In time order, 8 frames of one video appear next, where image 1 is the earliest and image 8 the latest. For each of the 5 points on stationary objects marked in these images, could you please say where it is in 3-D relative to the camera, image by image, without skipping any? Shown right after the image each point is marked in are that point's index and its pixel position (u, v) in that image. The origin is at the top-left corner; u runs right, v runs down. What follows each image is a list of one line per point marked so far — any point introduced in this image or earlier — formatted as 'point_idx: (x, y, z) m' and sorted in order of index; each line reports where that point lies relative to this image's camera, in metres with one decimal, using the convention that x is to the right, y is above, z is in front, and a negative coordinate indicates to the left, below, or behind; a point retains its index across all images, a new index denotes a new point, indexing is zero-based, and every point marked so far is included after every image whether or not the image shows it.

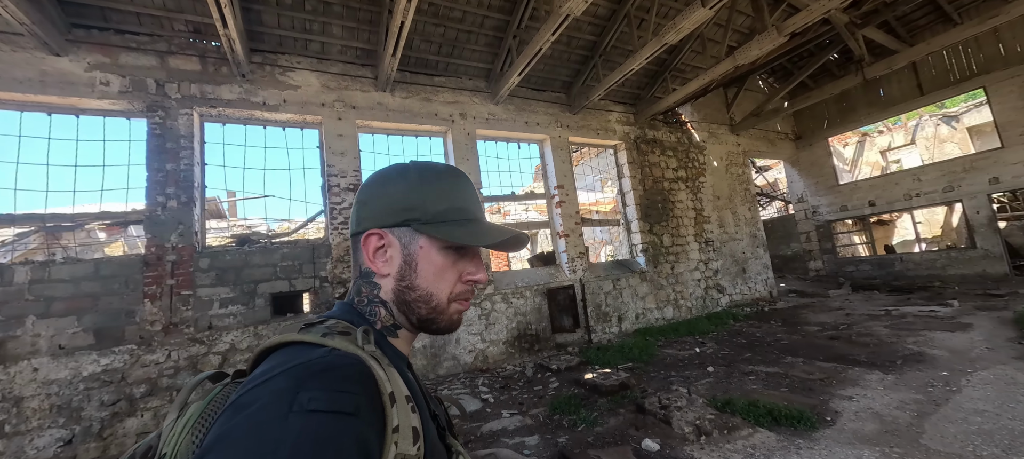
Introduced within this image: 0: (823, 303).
0: (+5.2, -1.2, +5.7) m
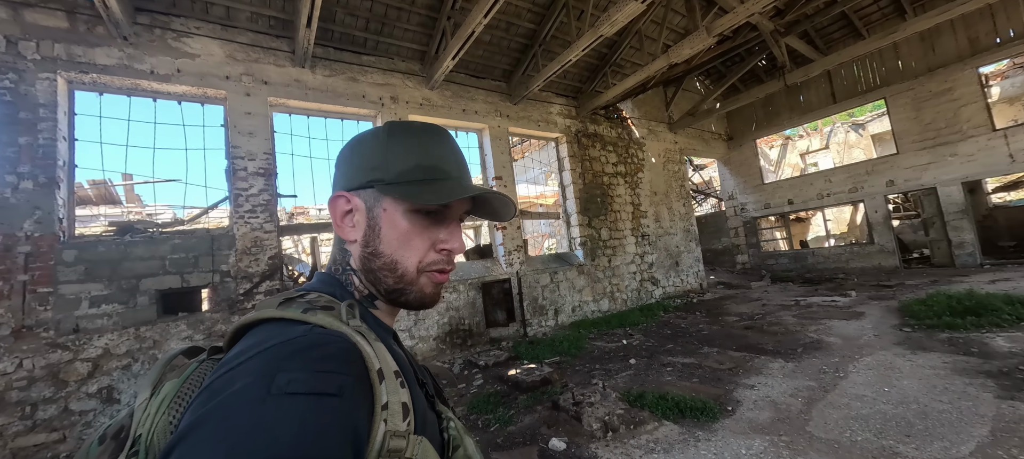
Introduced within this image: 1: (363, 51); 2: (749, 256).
0: (+4.3, -1.2, +6.2) m
1: (-1.8, +2.2, +4.2) m
2: (+6.1, -0.7, +8.7) m
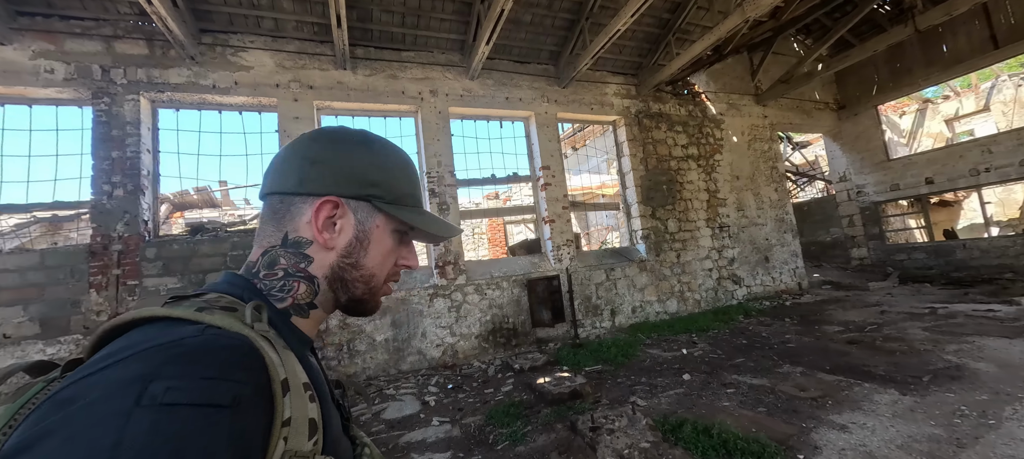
0: (+5.0, -1.0, +4.9) m
1: (-1.3, +2.3, +4.2) m
2: (+7.4, -0.4, +7.1) m
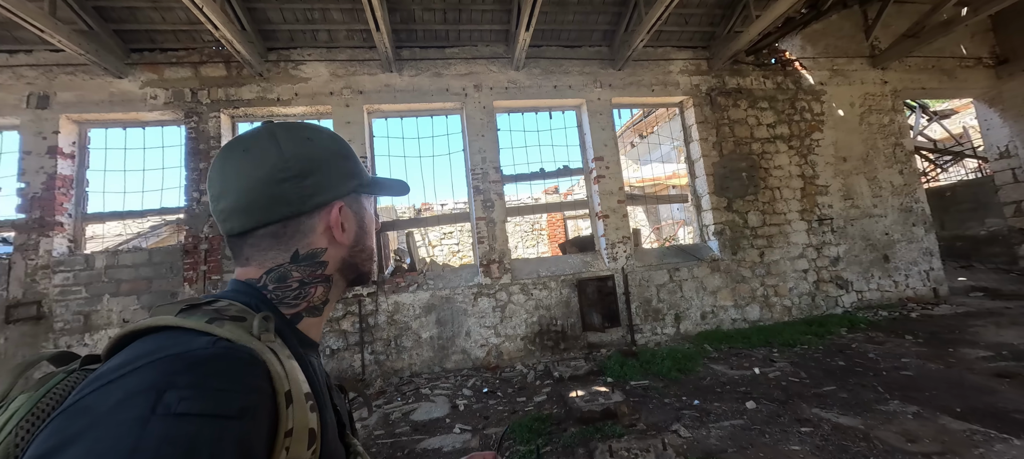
0: (+5.6, -0.9, +3.7) m
1: (-0.8, +2.3, +4.2) m
2: (+8.4, -0.3, +5.3) m
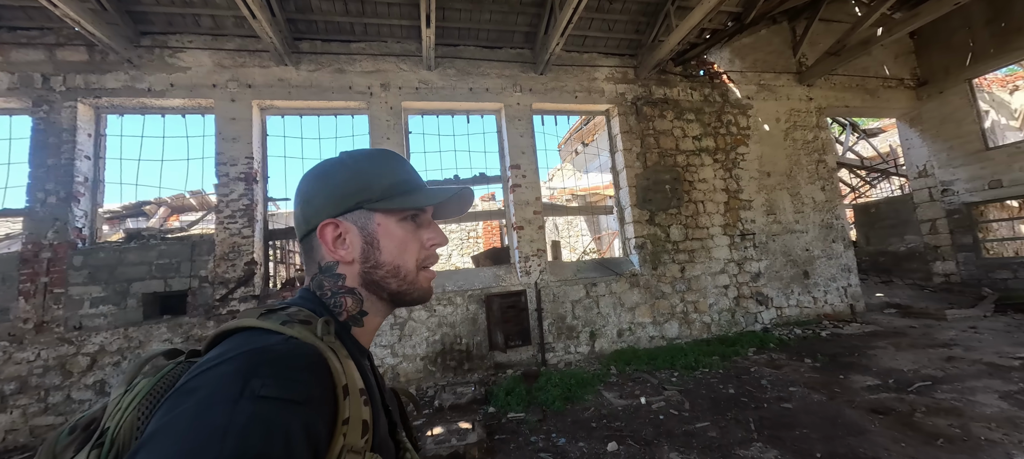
0: (+4.6, -1.1, +3.7) m
1: (-1.8, +2.2, +3.9) m
2: (+7.2, -0.6, +5.5) m
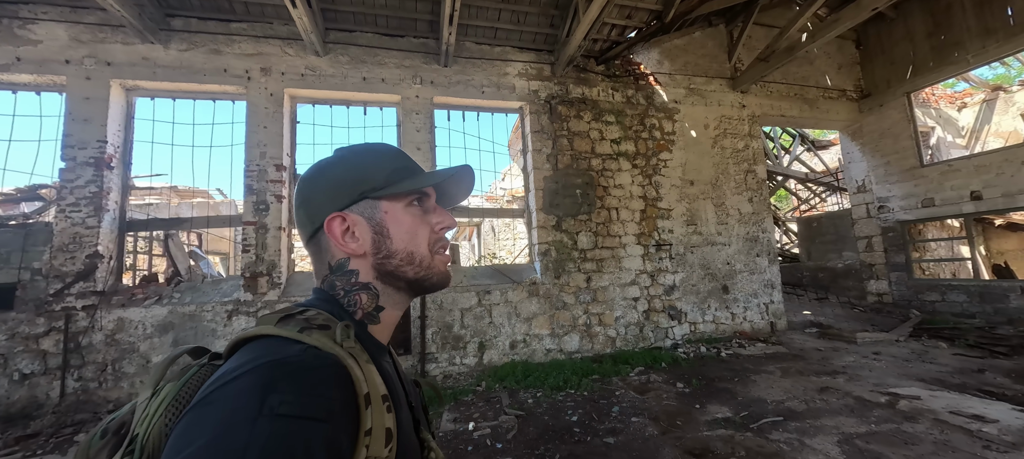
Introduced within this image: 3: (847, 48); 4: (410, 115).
0: (+3.3, -1.3, +3.5) m
1: (-3.0, +2.2, +3.6) m
2: (+5.9, -0.8, +5.3) m
3: (+5.5, +2.9, +5.5) m
4: (-1.2, +1.3, +3.9) m
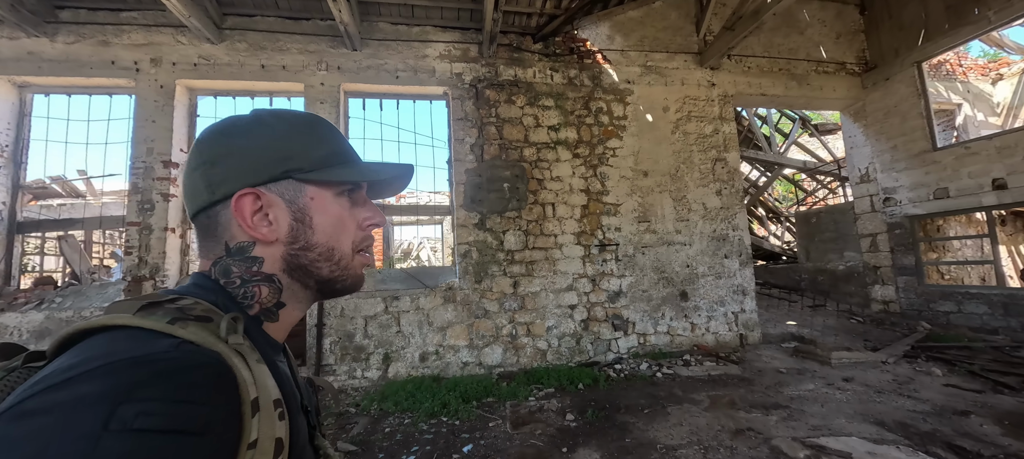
0: (+2.3, -1.3, +2.9) m
1: (-3.9, +2.2, +3.4) m
2: (+5.1, -0.8, +4.5) m
3: (+4.6, +3.0, +4.7) m
4: (-2.1, +1.3, +3.6) m
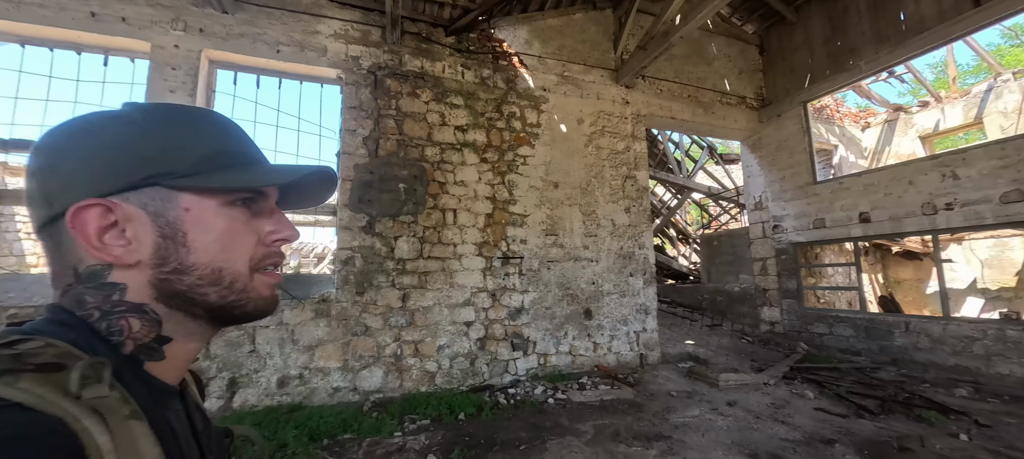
0: (+1.3, -1.5, +2.8) m
1: (-4.8, +2.4, +2.5) m
2: (+3.8, -1.2, +4.8) m
3: (+3.5, +2.6, +5.0) m
4: (-3.0, +1.4, +2.9) m
